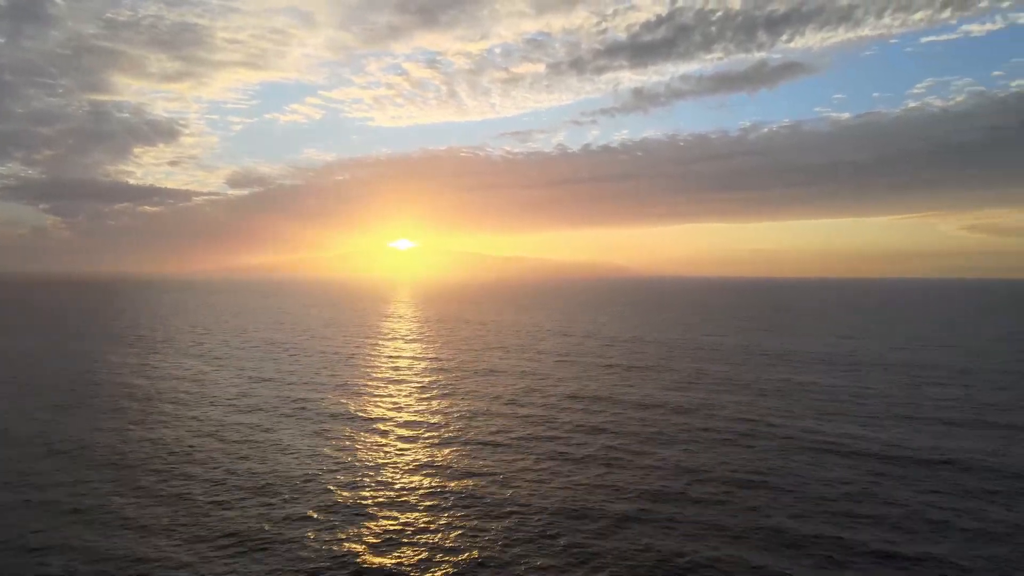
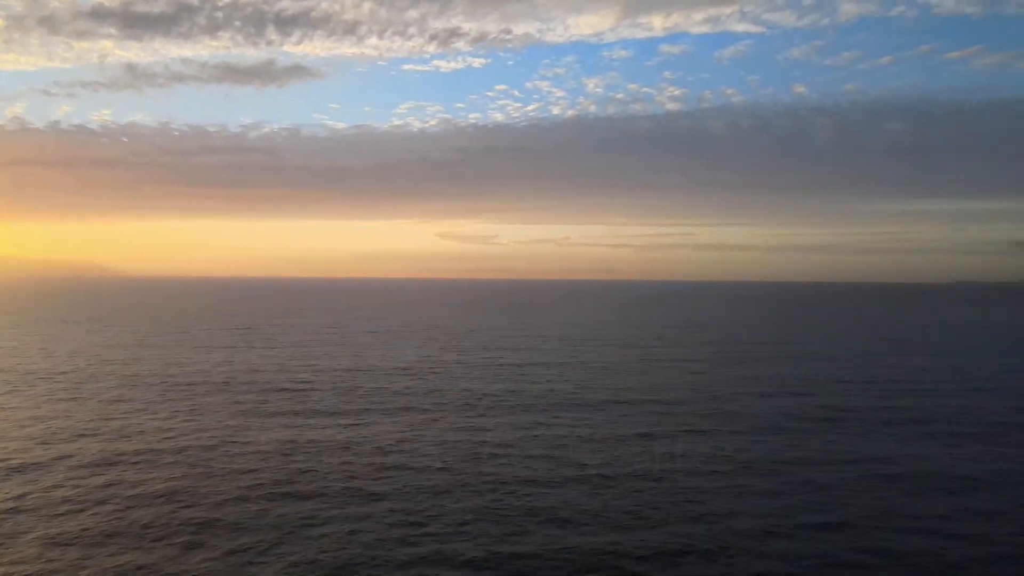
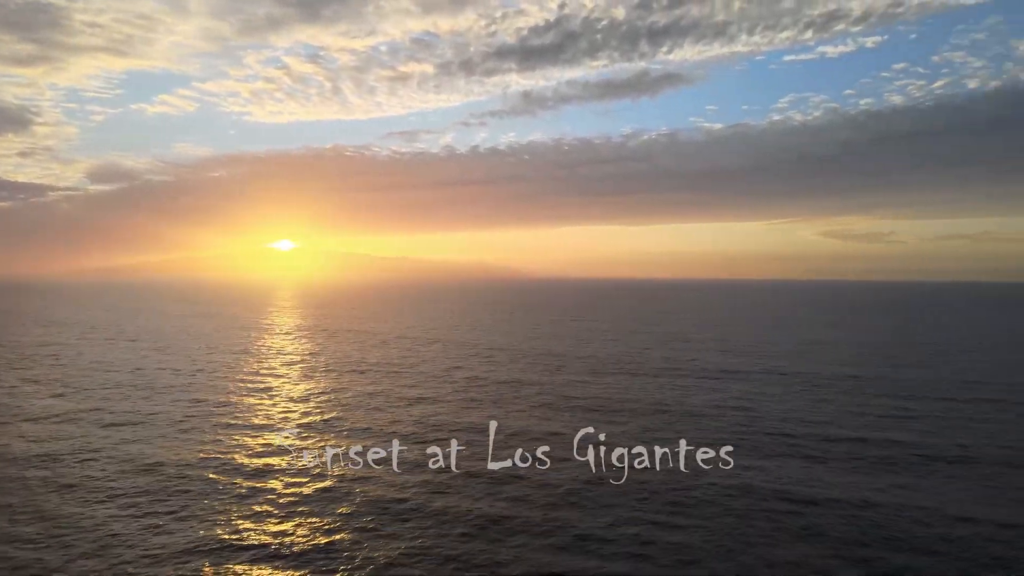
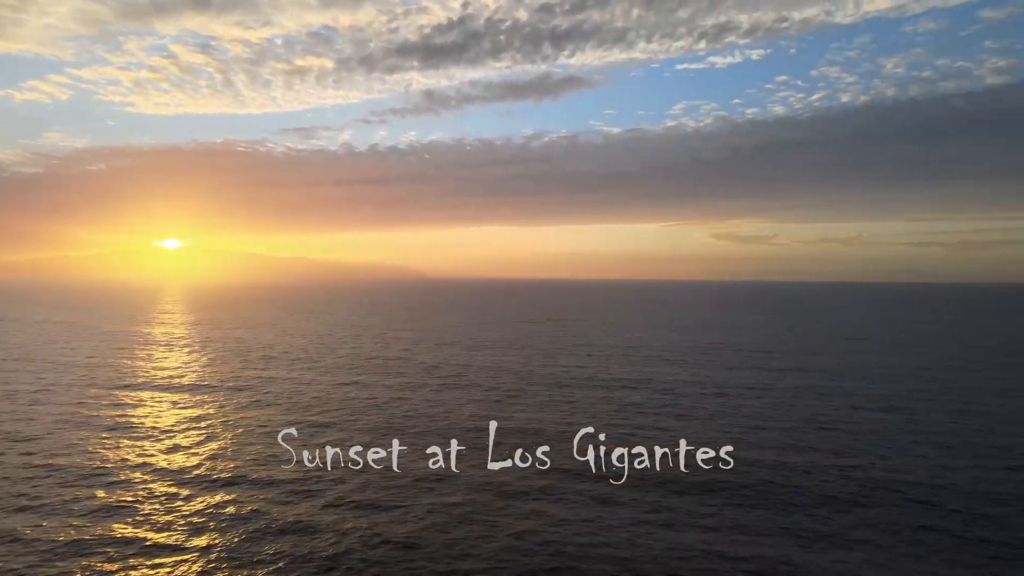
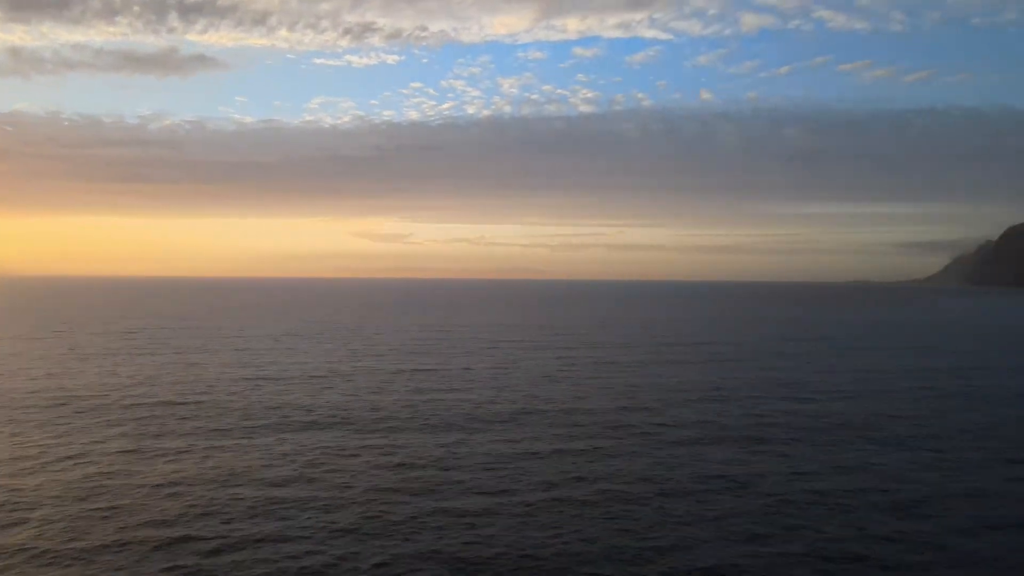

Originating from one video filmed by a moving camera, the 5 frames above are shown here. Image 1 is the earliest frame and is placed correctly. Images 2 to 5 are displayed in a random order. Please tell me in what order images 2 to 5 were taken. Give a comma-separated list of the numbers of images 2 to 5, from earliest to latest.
3, 4, 2, 5
